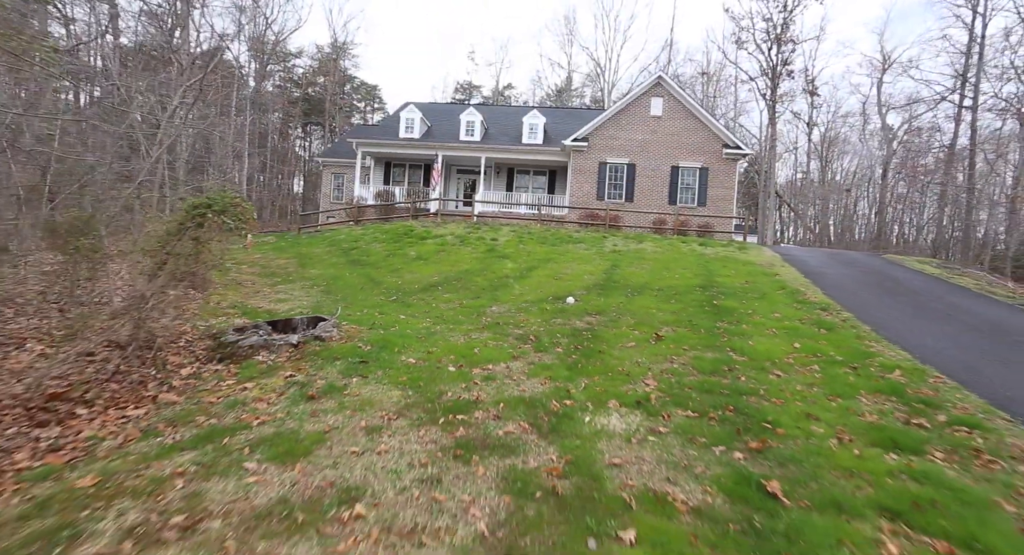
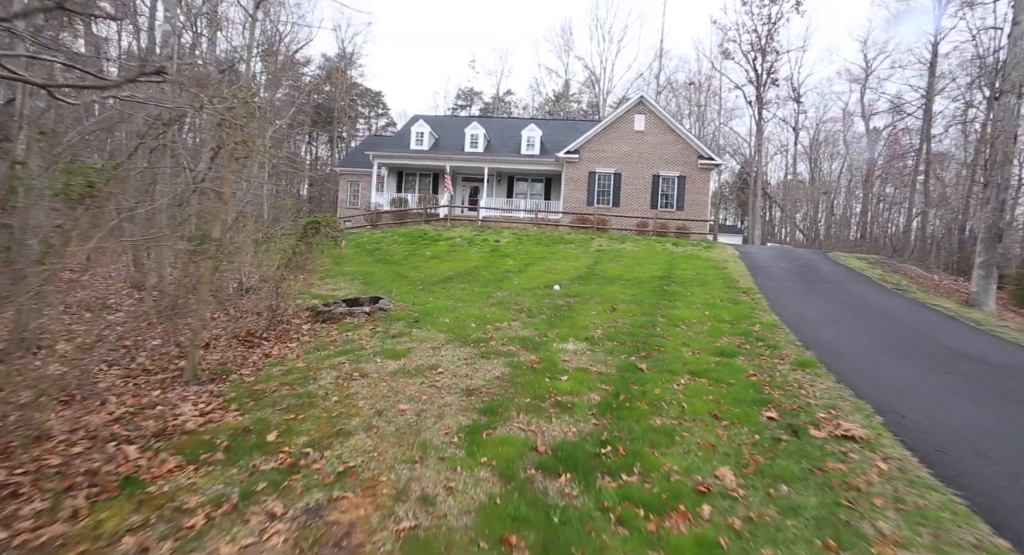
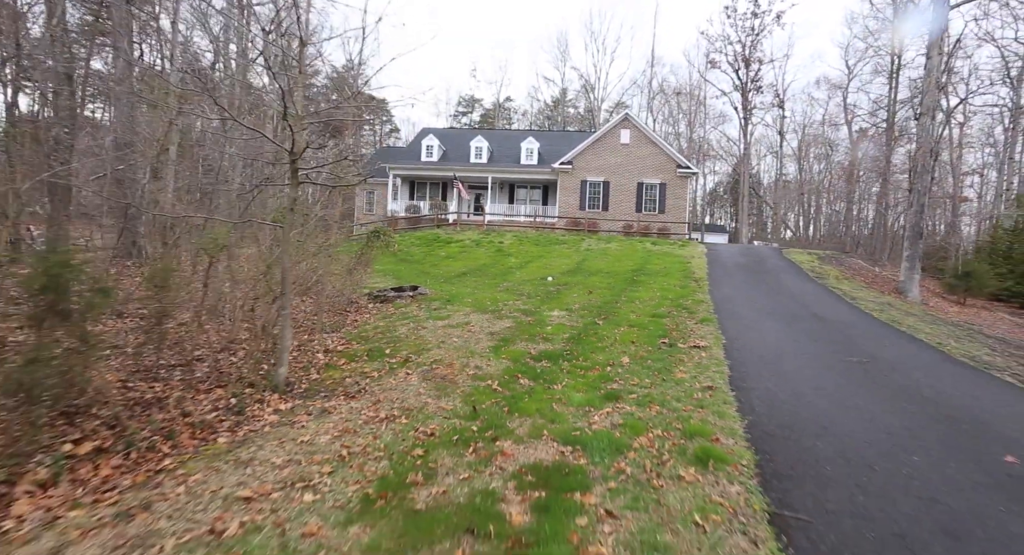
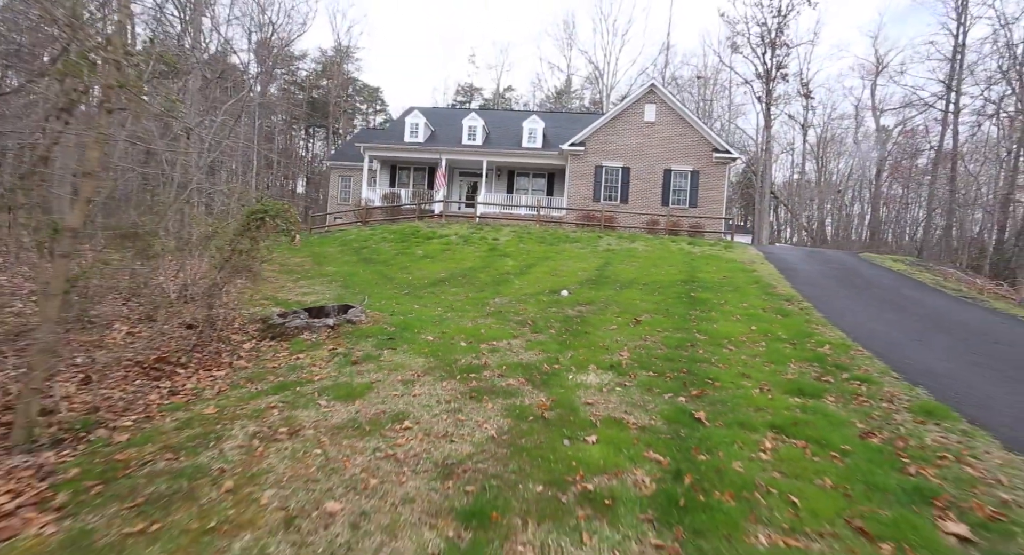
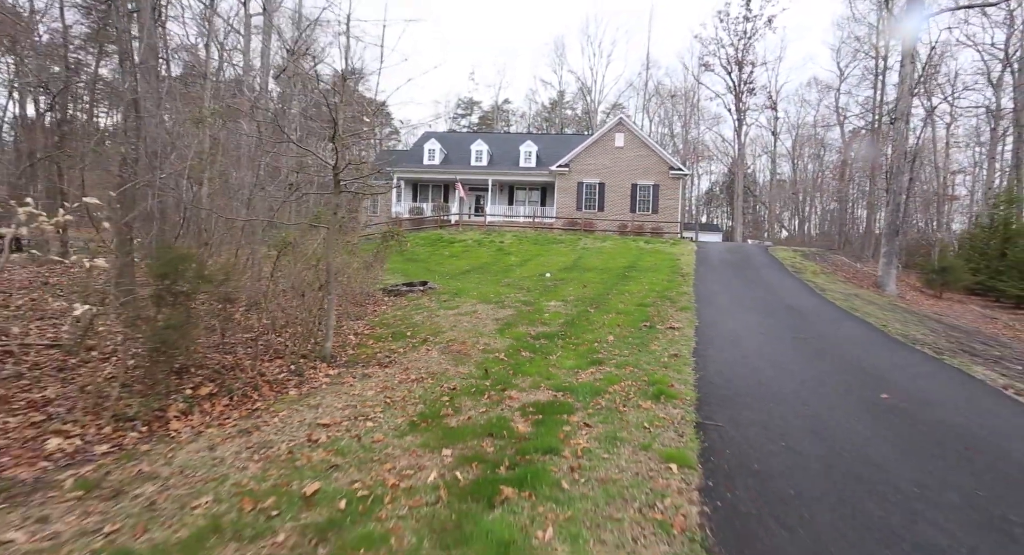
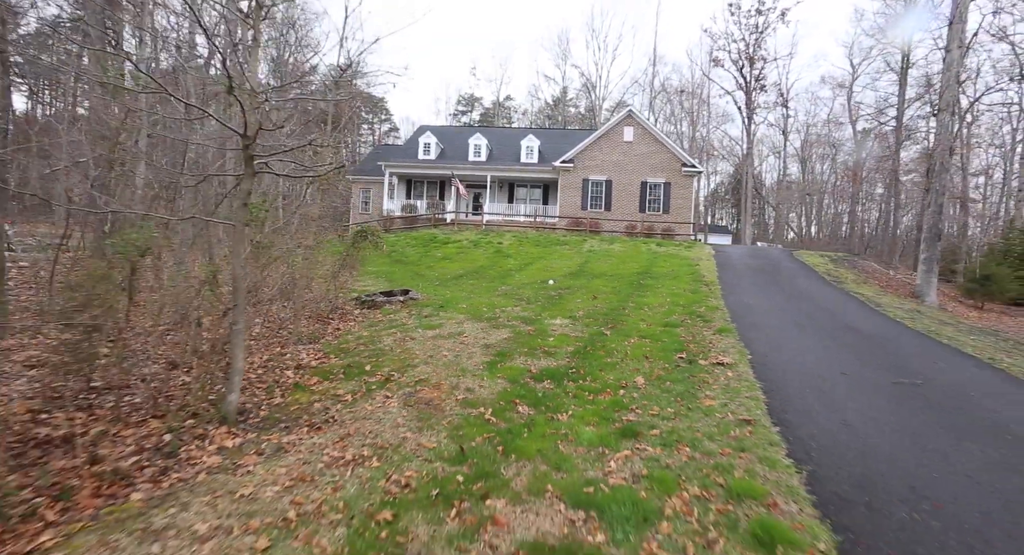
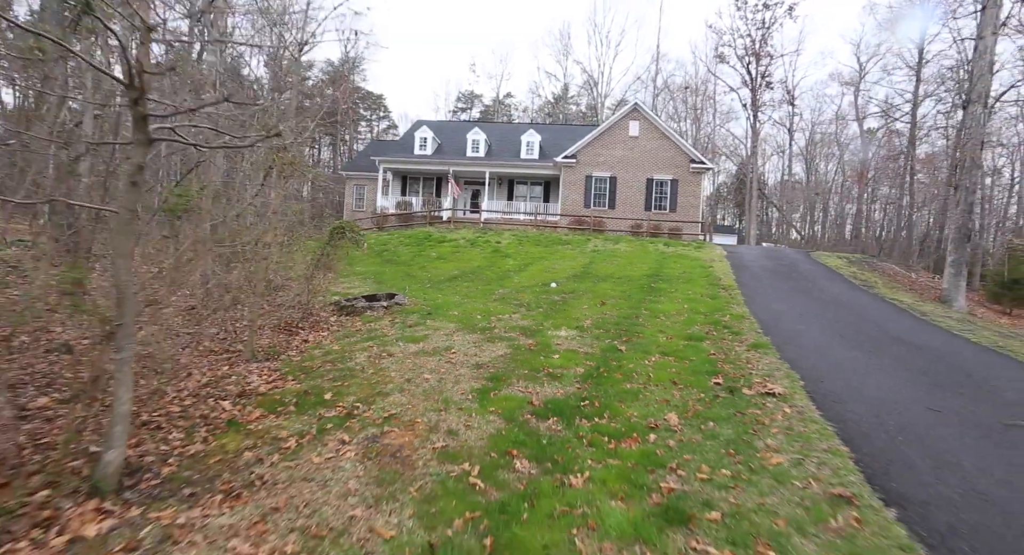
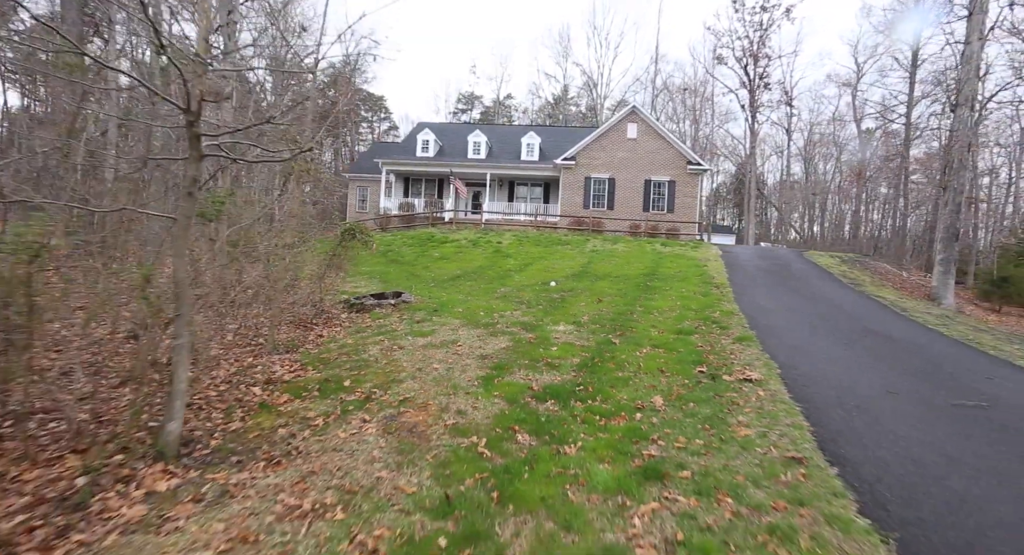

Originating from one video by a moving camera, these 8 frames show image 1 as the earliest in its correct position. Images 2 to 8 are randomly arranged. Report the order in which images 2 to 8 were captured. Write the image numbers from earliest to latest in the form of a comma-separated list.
4, 2, 7, 8, 6, 3, 5
